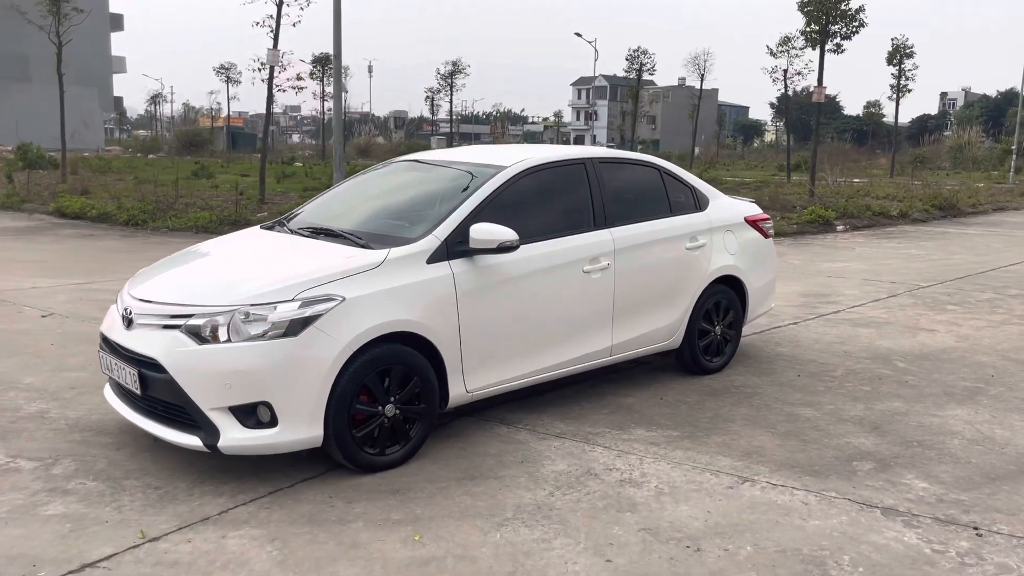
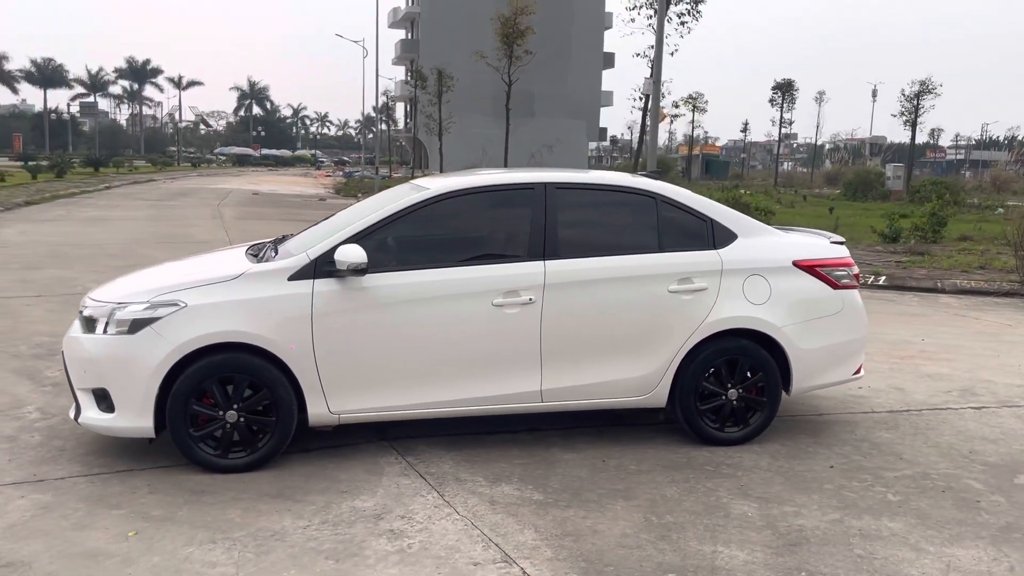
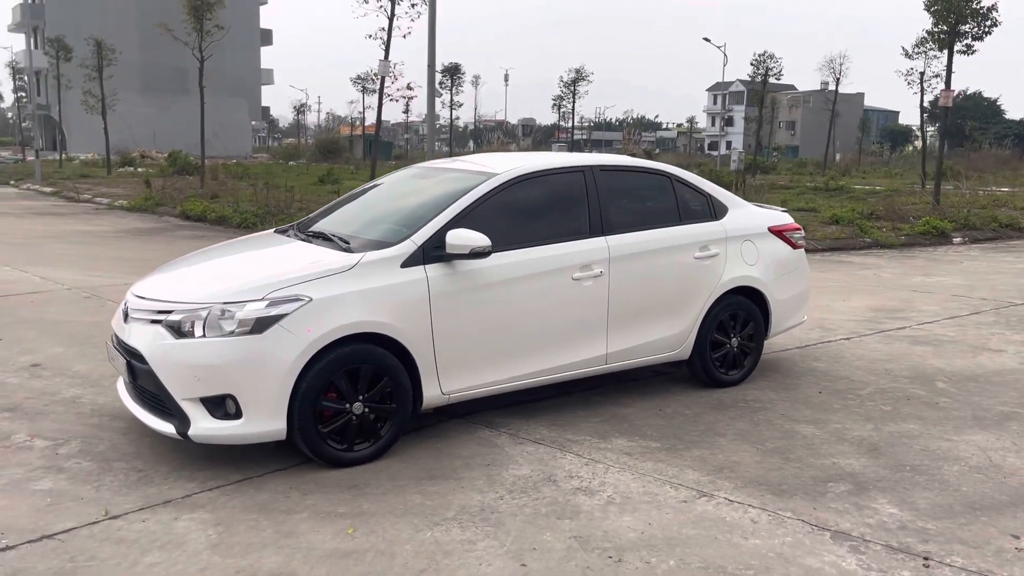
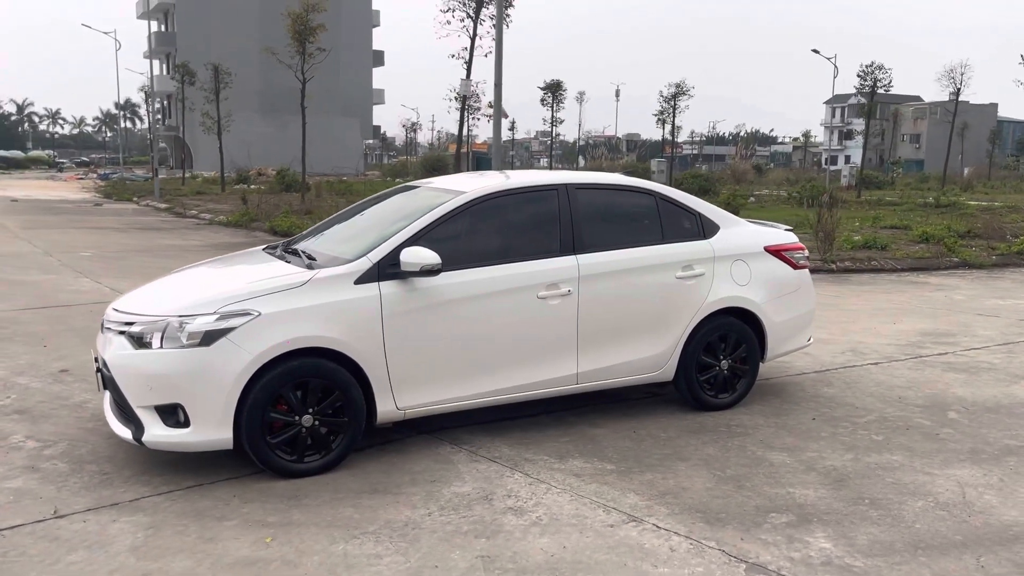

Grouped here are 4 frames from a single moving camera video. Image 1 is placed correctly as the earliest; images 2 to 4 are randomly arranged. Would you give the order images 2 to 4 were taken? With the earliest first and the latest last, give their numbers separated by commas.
3, 4, 2
